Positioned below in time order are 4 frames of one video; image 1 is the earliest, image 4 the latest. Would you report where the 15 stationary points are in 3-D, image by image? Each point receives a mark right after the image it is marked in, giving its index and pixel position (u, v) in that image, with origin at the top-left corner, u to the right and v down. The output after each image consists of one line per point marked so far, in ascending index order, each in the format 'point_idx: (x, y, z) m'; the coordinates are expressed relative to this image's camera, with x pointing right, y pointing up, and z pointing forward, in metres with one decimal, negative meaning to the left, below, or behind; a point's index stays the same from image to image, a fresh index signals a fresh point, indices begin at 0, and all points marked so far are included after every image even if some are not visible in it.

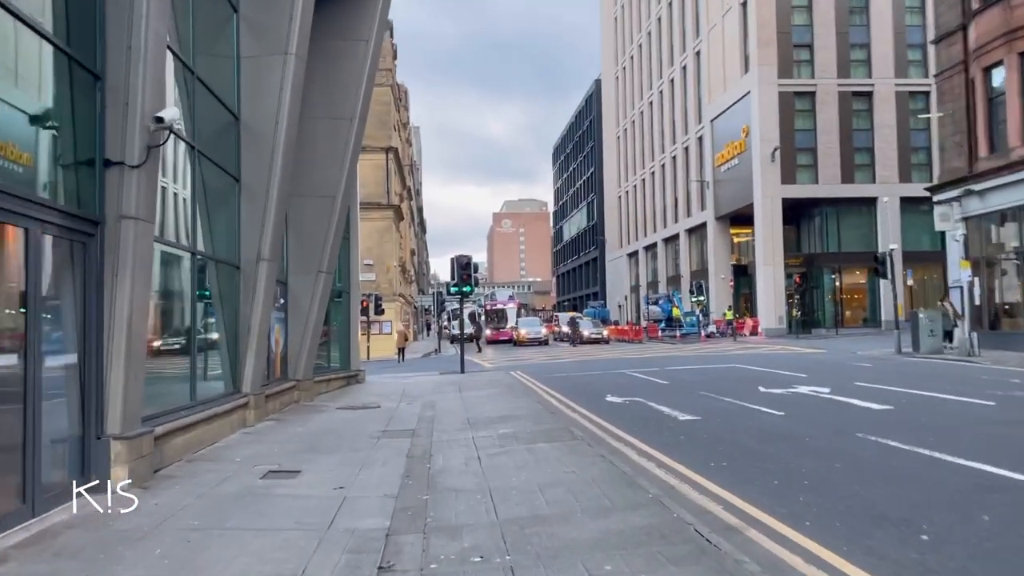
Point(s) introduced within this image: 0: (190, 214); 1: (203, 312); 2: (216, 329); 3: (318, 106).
0: (-4.8, +1.1, +12.1) m
1: (-4.8, -0.4, +12.4) m
2: (-4.8, -0.7, +13.1) m
3: (-4.4, +4.2, +18.3) m
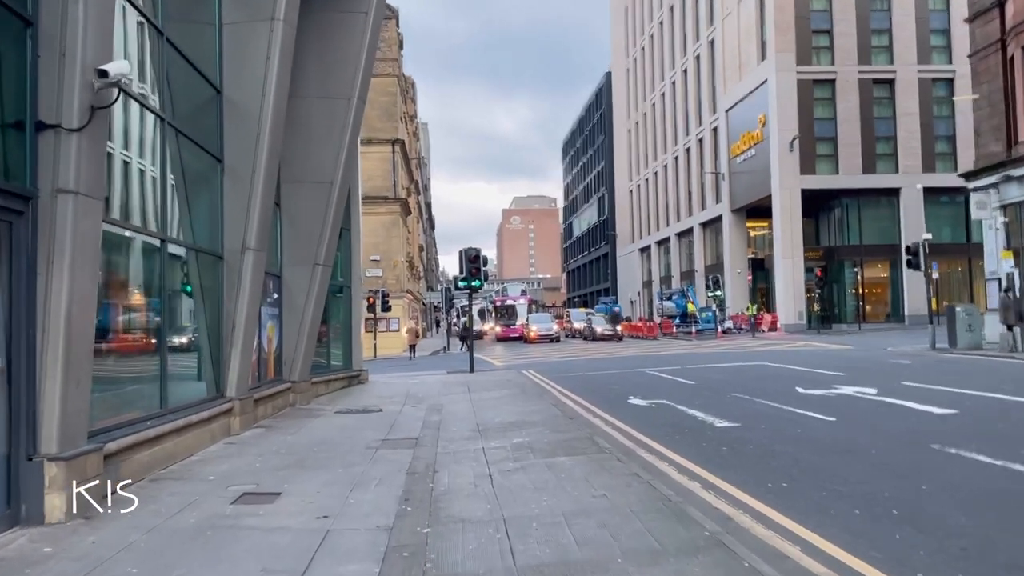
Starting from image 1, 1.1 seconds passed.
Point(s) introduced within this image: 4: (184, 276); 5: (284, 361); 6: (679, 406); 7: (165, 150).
0: (-4.7, +1.2, +10.7) m
1: (-4.6, -0.3, +11.0) m
2: (-4.6, -0.6, +11.7) m
3: (-4.2, +4.3, +16.9) m
4: (-4.7, +0.1, +11.4) m
5: (-4.6, -1.5, +16.3) m
6: (+2.9, -2.0, +14.0) m
7: (-4.7, +1.9, +11.0) m
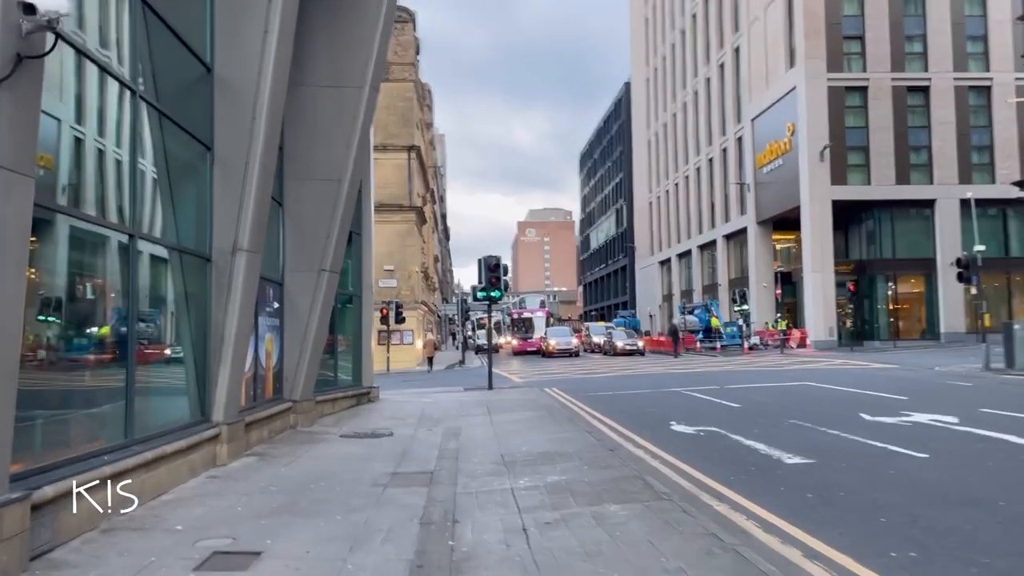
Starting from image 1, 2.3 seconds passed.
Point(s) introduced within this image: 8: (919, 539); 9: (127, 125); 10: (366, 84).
0: (-4.2, +1.2, +9.1) m
1: (-4.2, -0.3, +9.4) m
2: (-4.2, -0.6, +10.0) m
3: (-3.6, +4.1, +15.3) m
4: (-4.2, +0.1, +9.7) m
5: (-4.1, -1.6, +14.6) m
6: (+3.3, -2.2, +12.2) m
7: (-4.3, +1.8, +9.4) m
8: (+3.1, -1.9, +6.3) m
9: (-4.3, +1.8, +9.1) m
10: (-2.7, +3.9, +15.2) m
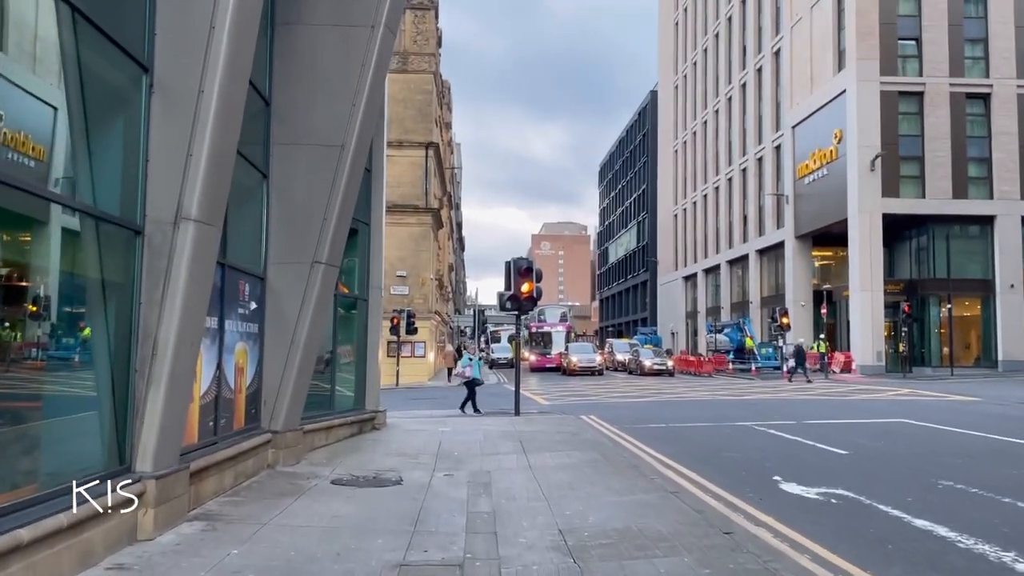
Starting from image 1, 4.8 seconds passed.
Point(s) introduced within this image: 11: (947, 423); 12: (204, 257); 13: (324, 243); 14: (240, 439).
0: (-3.6, +1.3, +5.7) m
1: (-3.6, -0.2, +5.9) m
2: (-3.6, -0.5, +6.5) m
3: (-2.8, +4.2, +11.9) m
4: (-3.6, +0.2, +6.3) m
5: (-3.5, -1.6, +11.1) m
6: (+4.0, -2.3, +8.6) m
7: (-3.6, +2.0, +5.9) m
8: (+3.7, -1.9, +2.7) m
9: (-3.6, +2.0, +5.6) m
10: (-1.9, +3.9, +11.8) m
11: (+9.8, -3.0, +18.1) m
12: (-2.9, +0.3, +7.8) m
13: (-2.7, +0.7, +11.4) m
14: (-3.4, -1.9, +10.2) m
